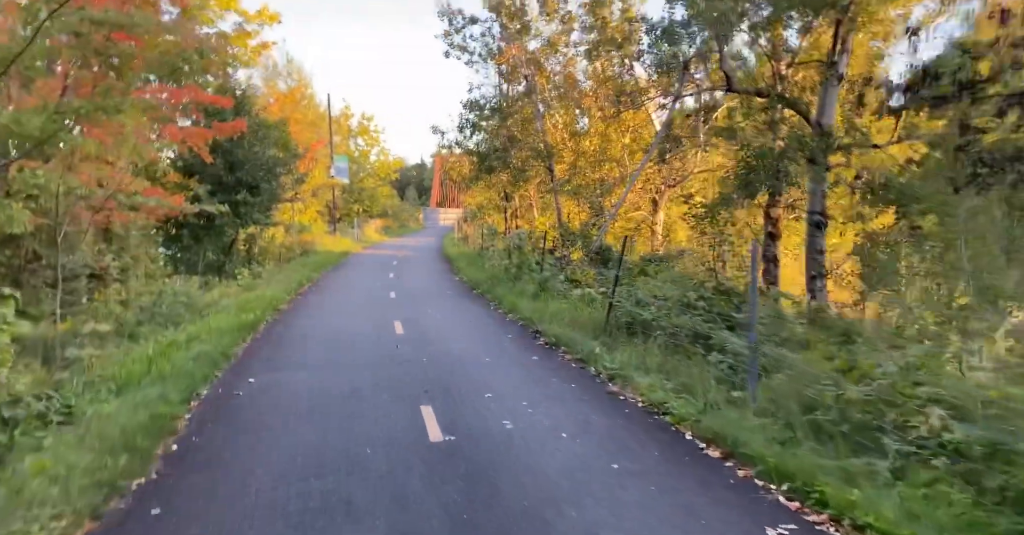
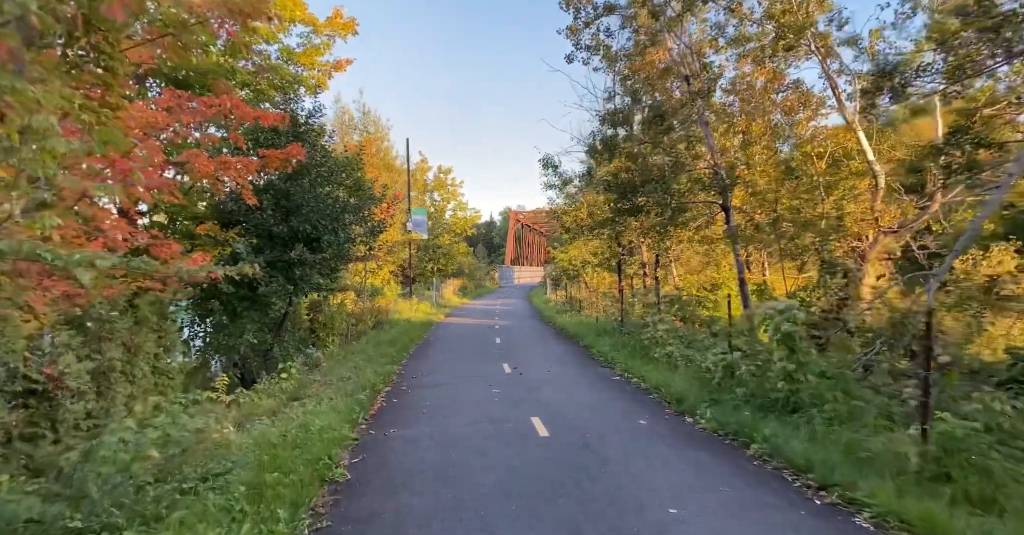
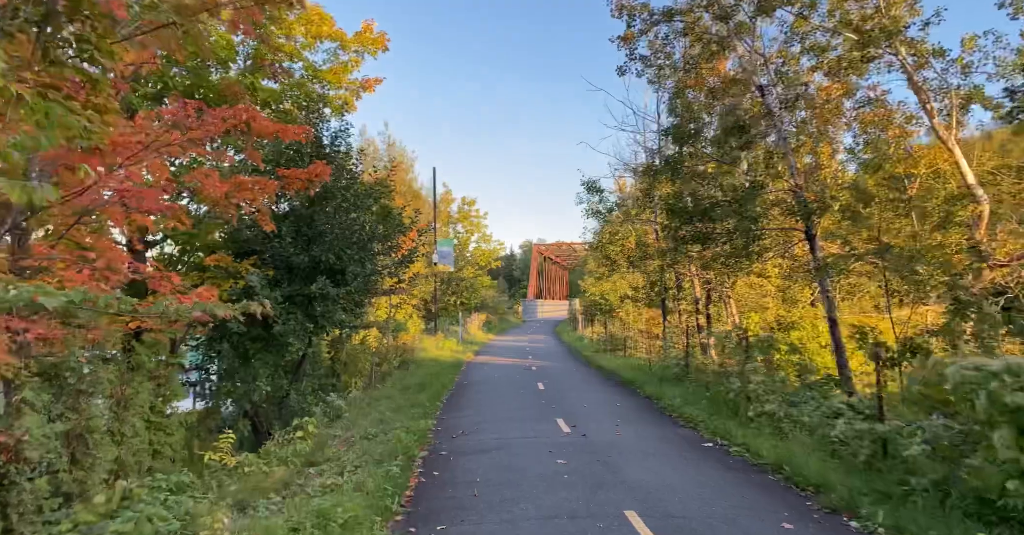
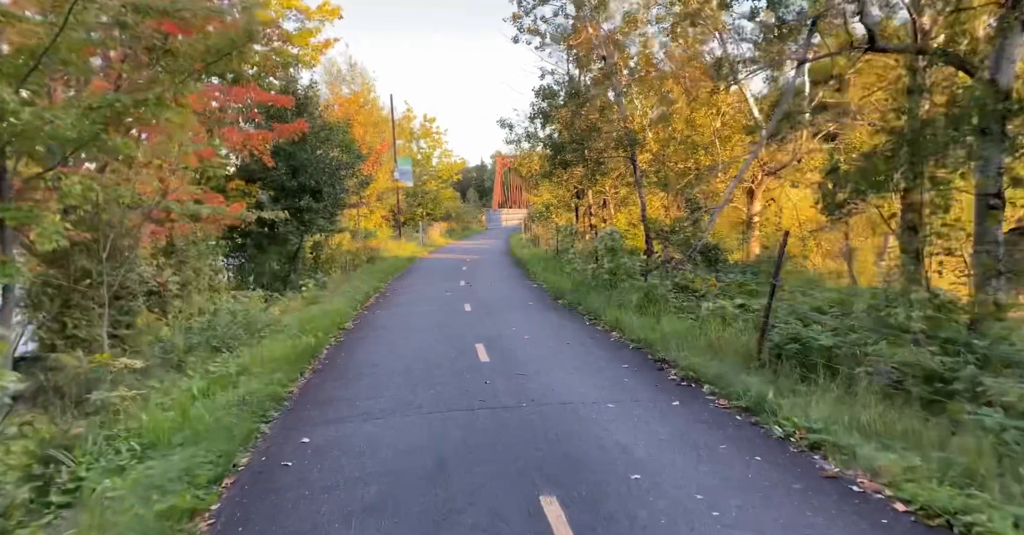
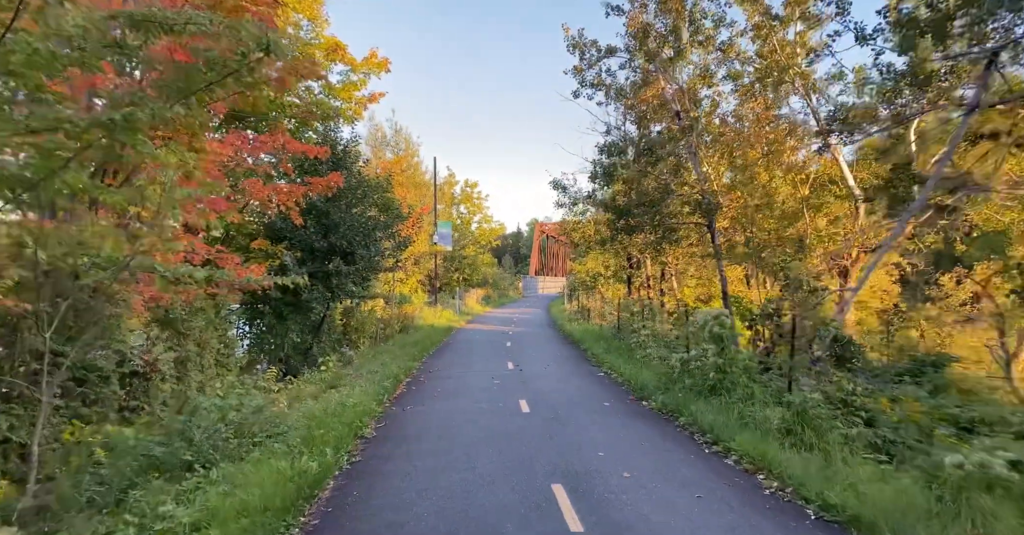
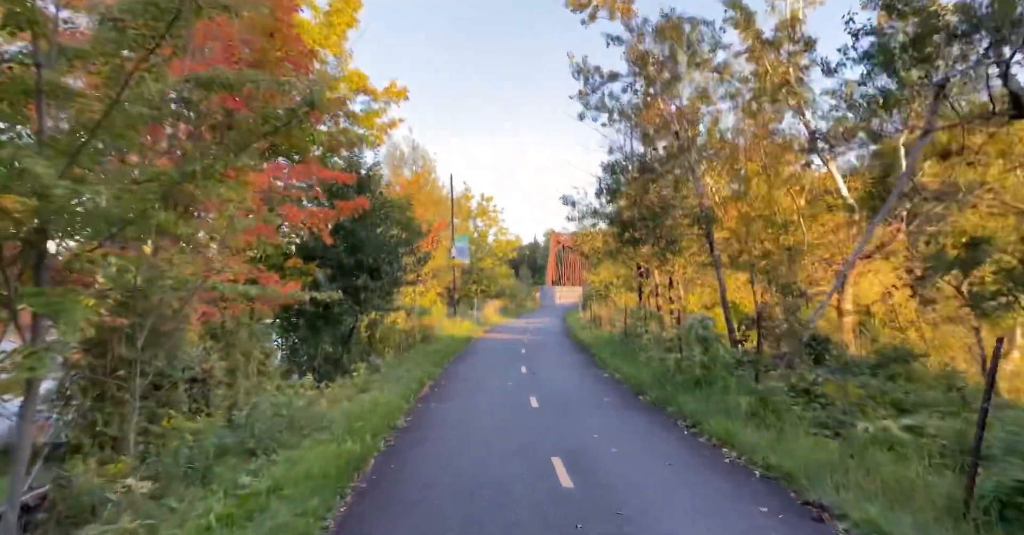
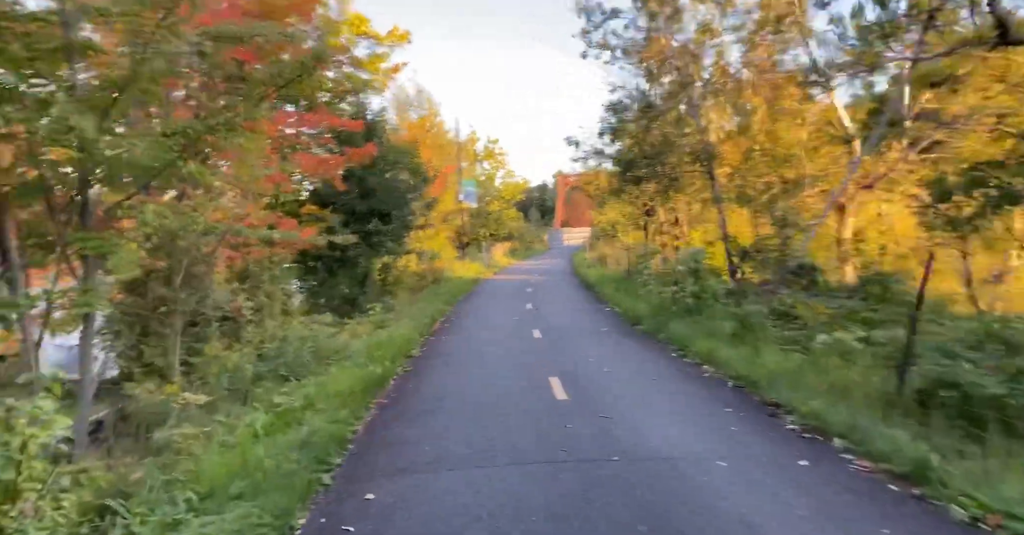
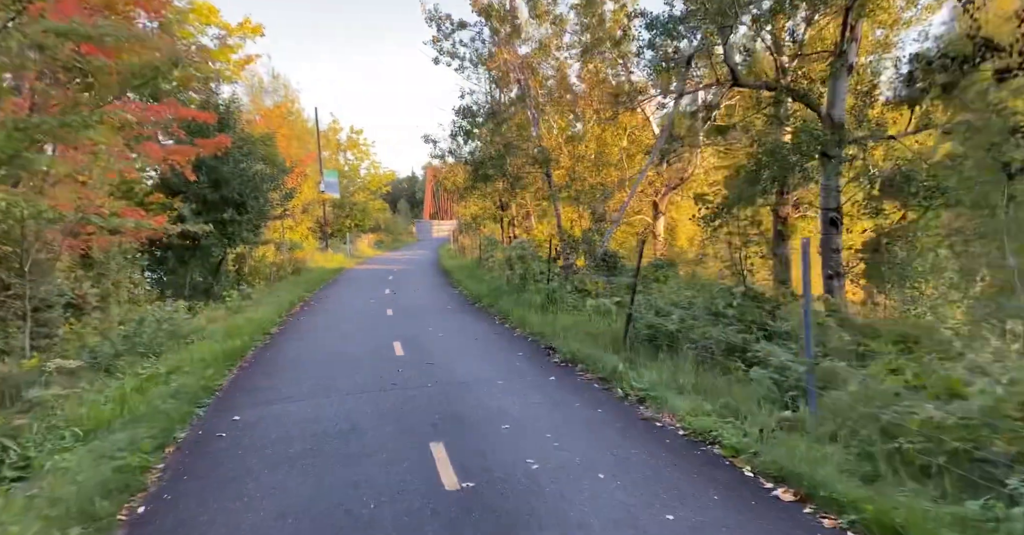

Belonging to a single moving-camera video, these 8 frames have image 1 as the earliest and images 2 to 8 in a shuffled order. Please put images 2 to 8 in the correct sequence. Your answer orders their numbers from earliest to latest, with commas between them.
8, 4, 7, 6, 5, 2, 3
